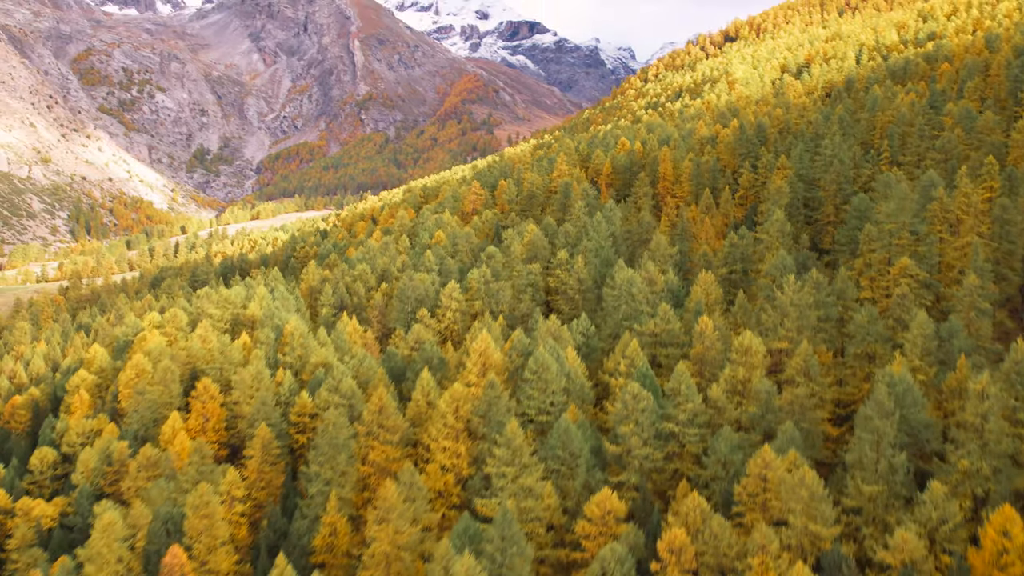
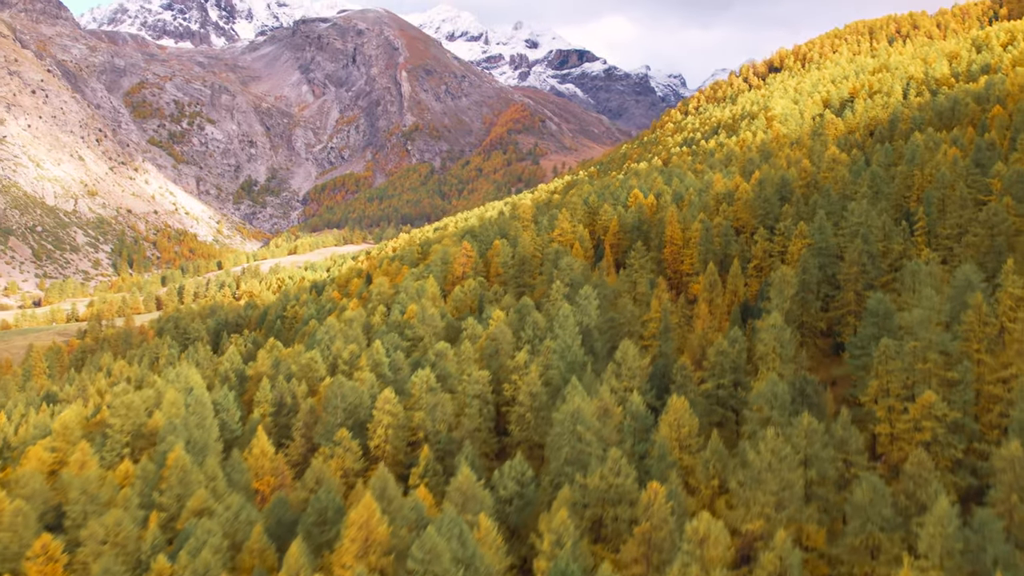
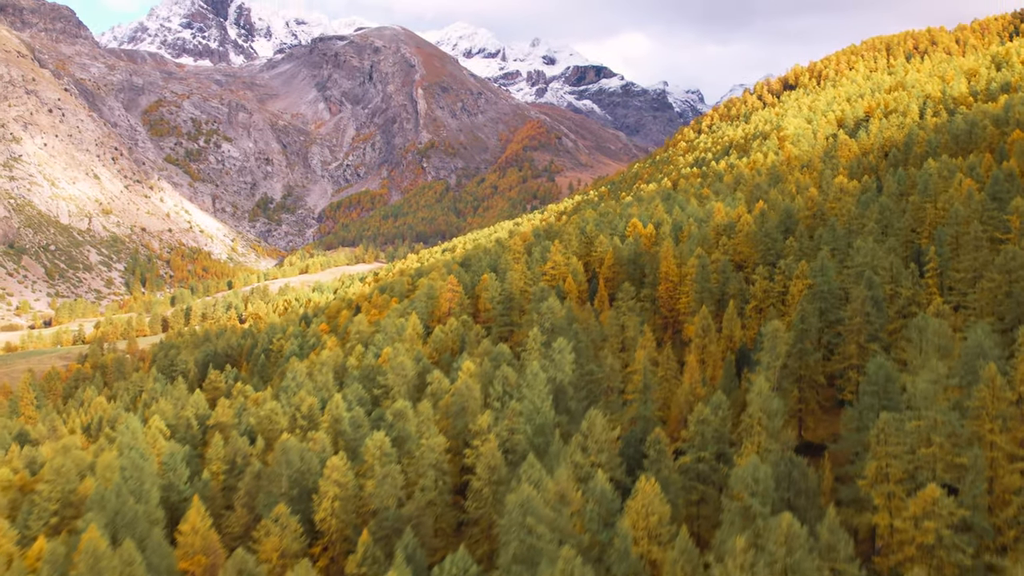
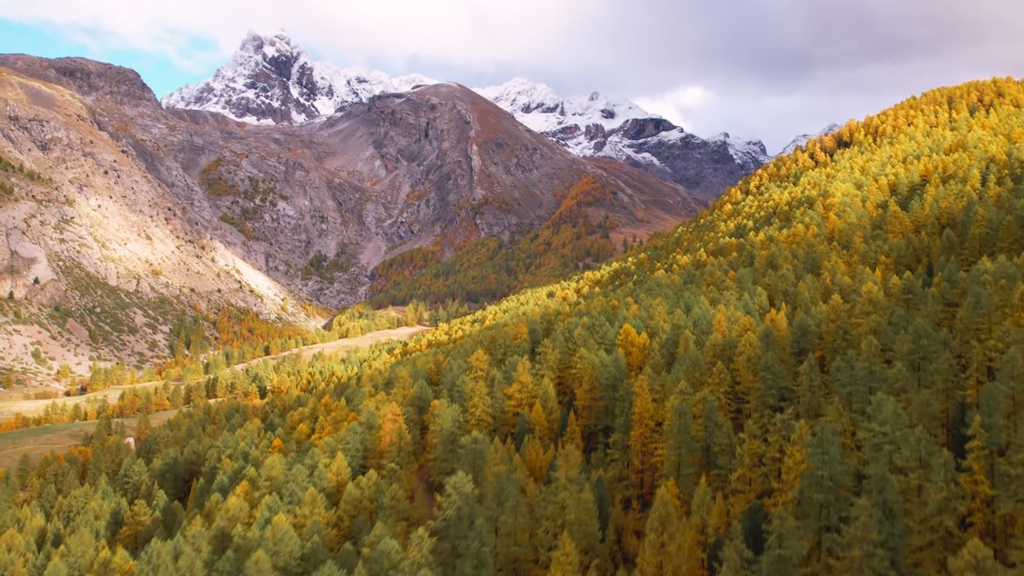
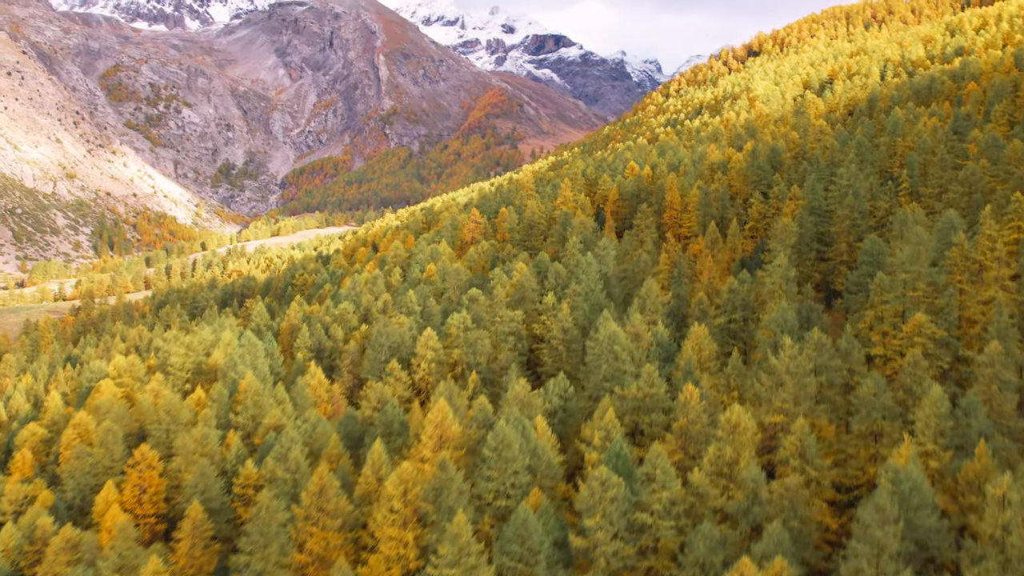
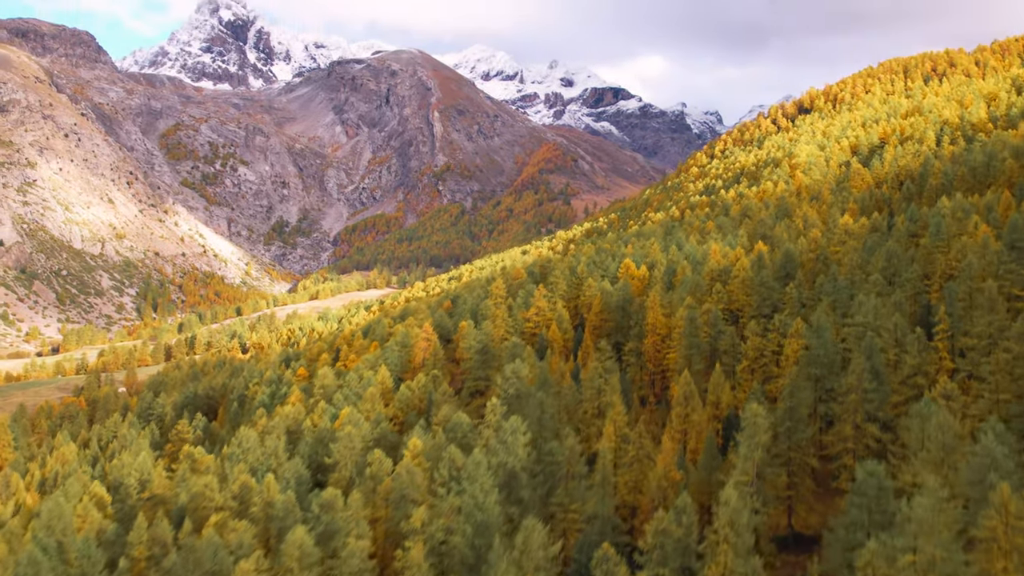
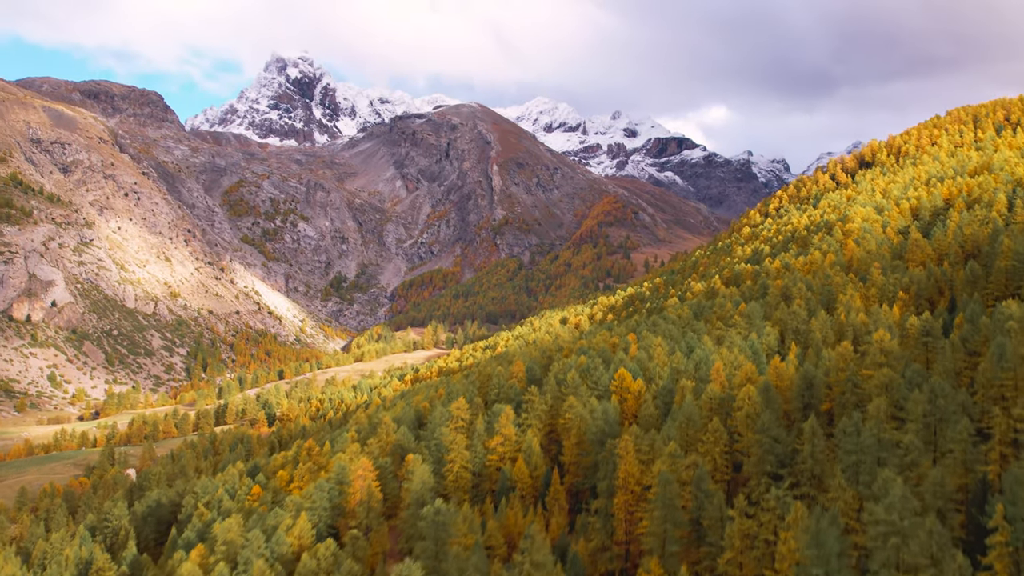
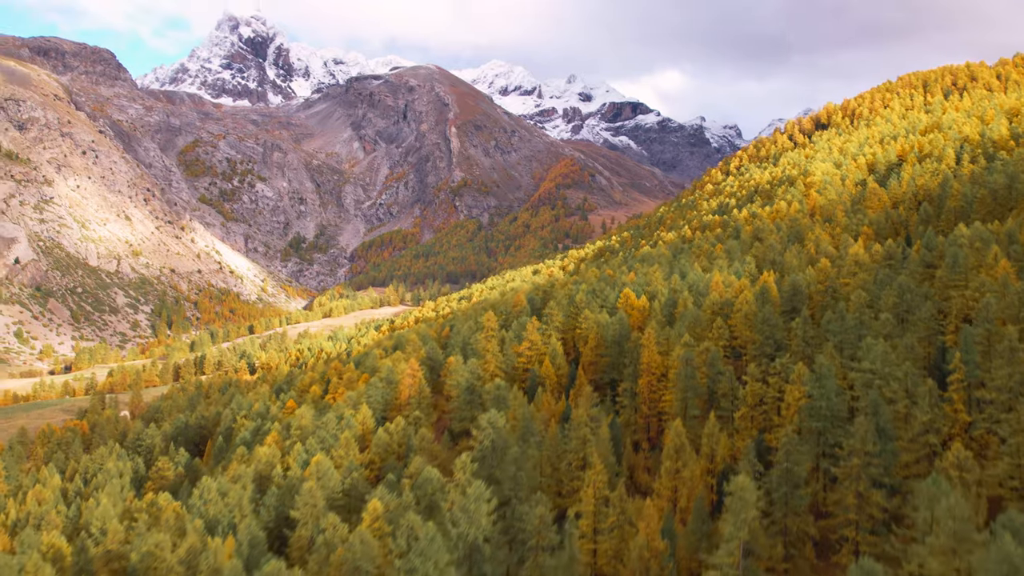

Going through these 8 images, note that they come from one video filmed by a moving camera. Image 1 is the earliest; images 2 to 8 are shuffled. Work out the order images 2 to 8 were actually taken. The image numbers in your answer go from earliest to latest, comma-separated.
5, 2, 3, 6, 8, 4, 7
